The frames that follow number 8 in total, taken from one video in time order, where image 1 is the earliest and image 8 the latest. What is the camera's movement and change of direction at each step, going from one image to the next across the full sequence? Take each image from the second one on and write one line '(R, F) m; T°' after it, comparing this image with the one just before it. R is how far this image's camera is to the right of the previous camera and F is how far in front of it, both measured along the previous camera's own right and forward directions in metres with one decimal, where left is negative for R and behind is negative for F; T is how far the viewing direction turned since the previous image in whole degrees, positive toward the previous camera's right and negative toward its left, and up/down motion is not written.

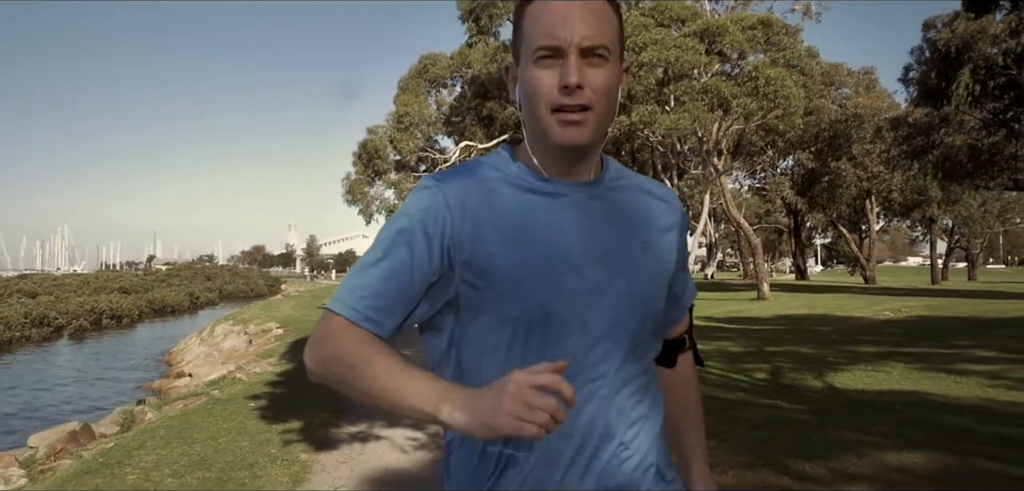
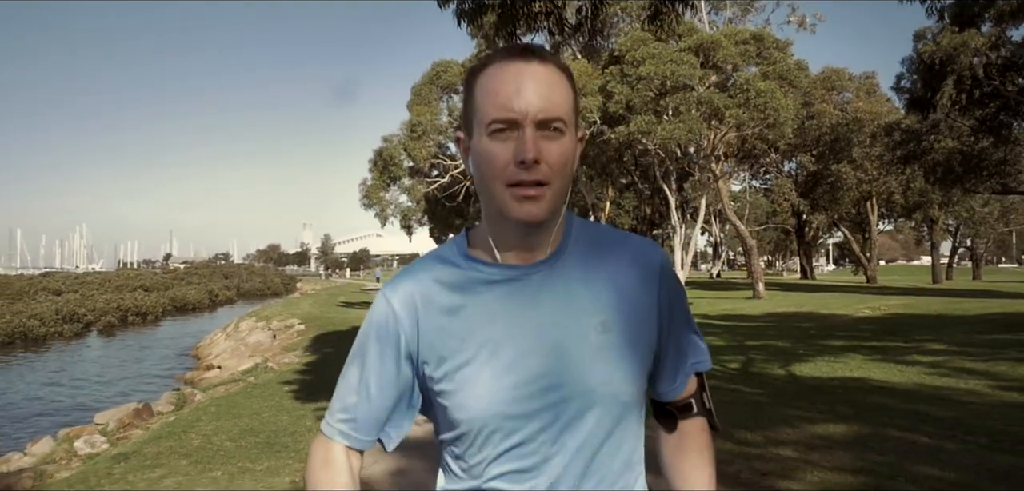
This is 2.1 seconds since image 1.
(+0.2, -1.5) m; -1°
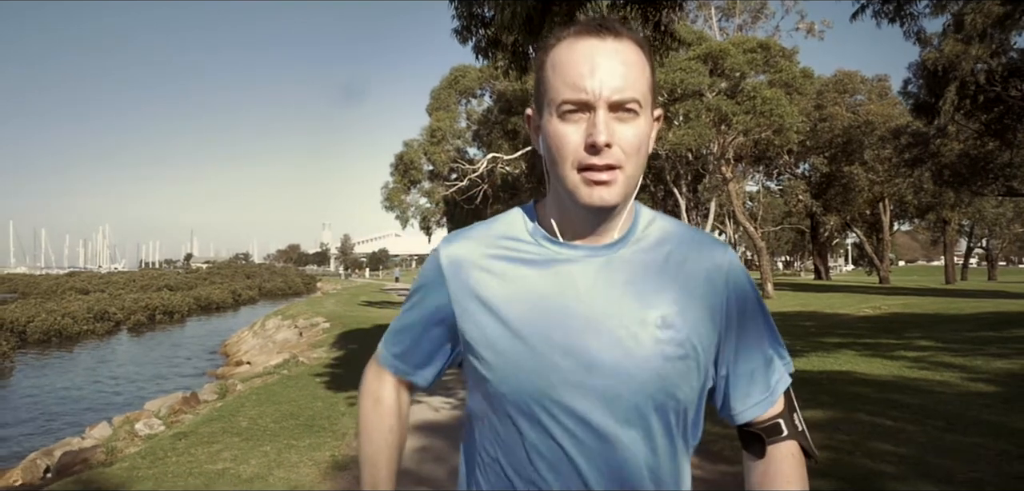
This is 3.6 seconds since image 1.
(+0.1, -1.0) m; -1°
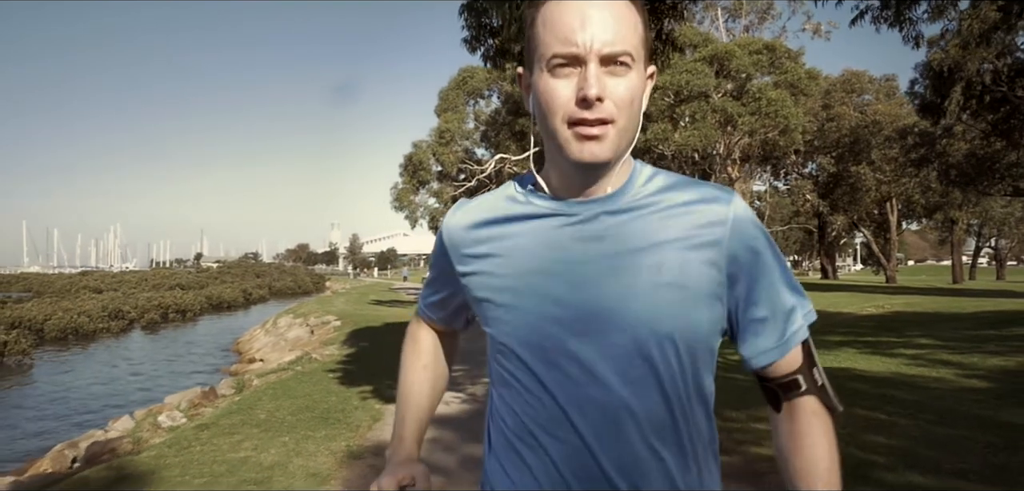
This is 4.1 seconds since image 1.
(0.0, -0.4) m; -1°
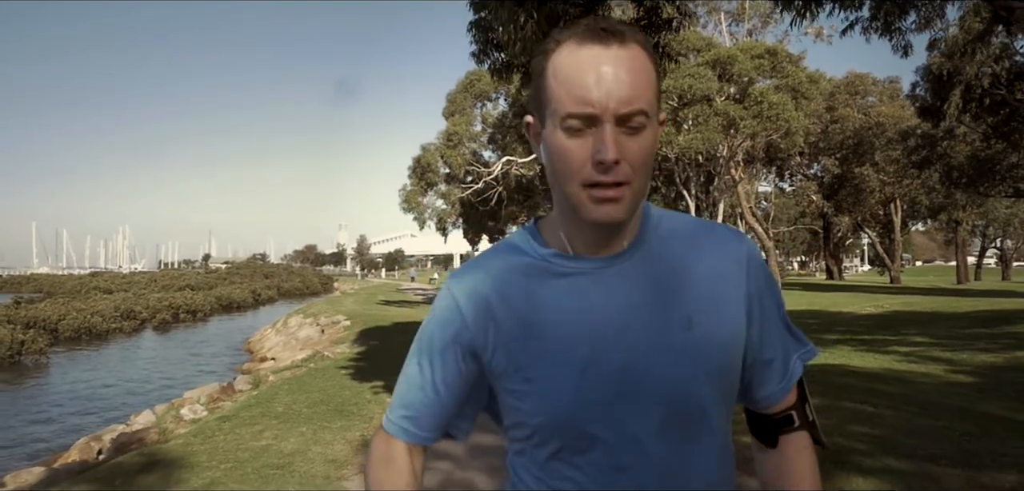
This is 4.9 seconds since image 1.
(0.0, -0.5) m; -1°
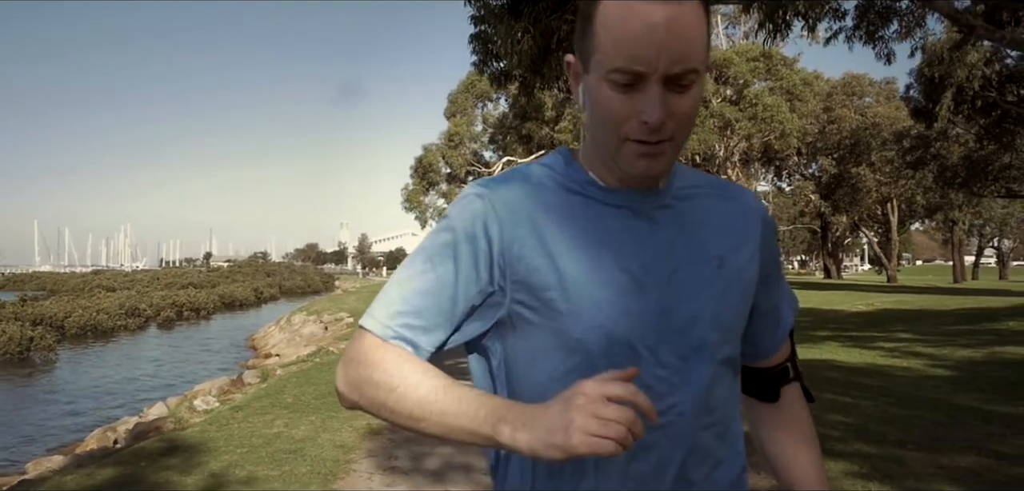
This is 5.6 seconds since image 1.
(0.0, -0.5) m; 0°
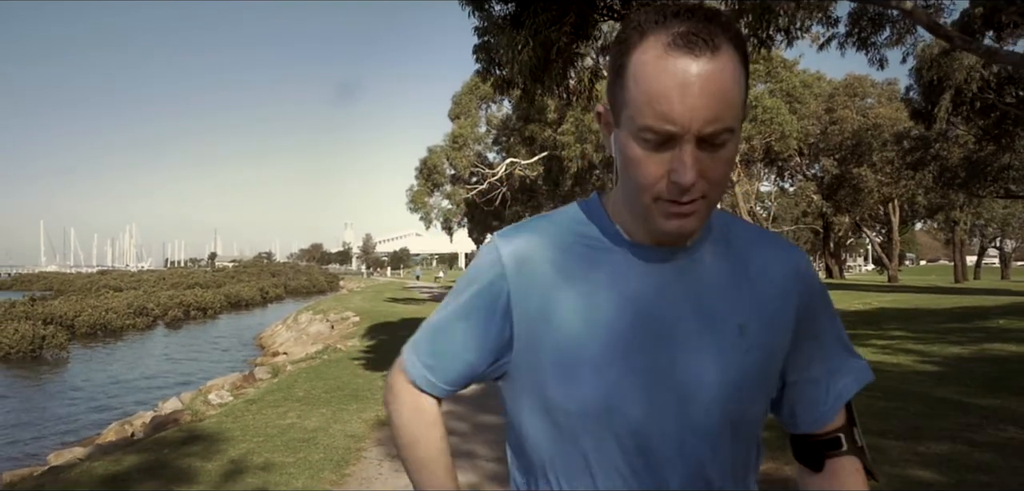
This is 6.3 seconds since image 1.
(0.0, -0.4) m; 0°
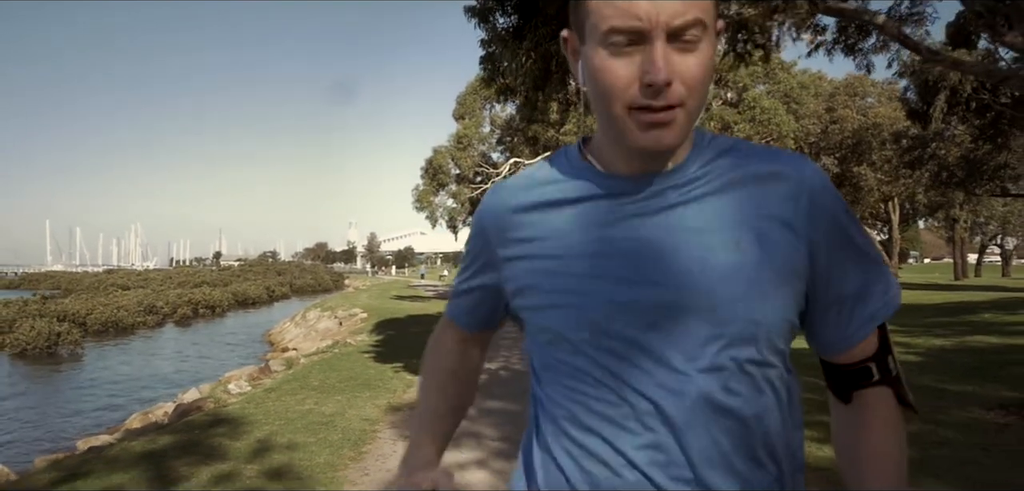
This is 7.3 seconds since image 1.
(0.0, -0.6) m; 0°
